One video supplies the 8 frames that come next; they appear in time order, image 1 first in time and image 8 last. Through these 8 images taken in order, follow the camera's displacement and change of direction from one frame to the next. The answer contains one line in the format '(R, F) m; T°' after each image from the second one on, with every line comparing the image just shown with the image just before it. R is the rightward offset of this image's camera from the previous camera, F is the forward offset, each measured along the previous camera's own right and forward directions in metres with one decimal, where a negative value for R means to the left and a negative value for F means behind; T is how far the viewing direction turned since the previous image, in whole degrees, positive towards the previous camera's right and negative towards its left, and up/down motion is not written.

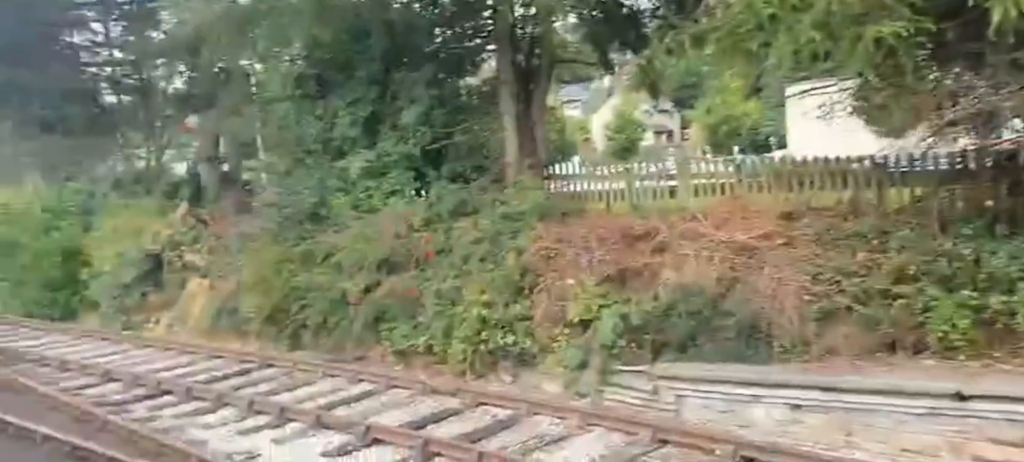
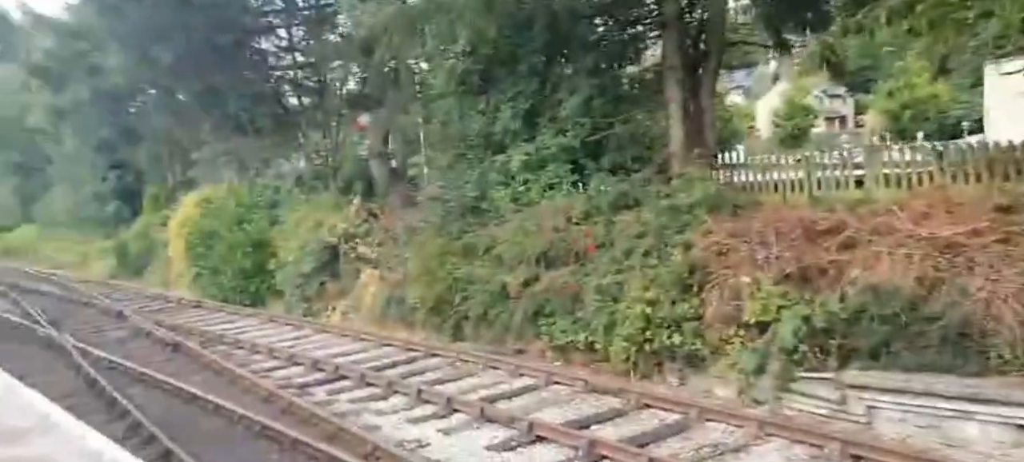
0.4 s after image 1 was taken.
(-0.1, +0.2) m; -11°
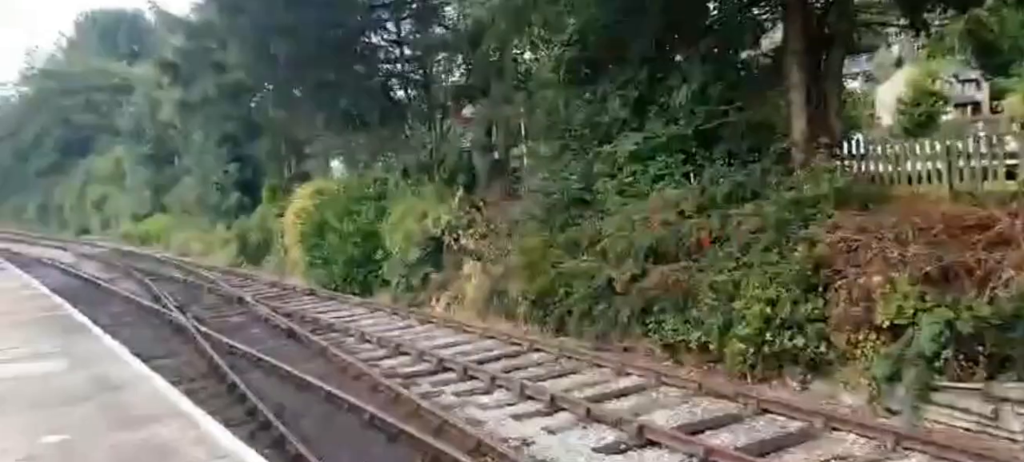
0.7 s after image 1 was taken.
(-0.1, +0.2) m; -8°
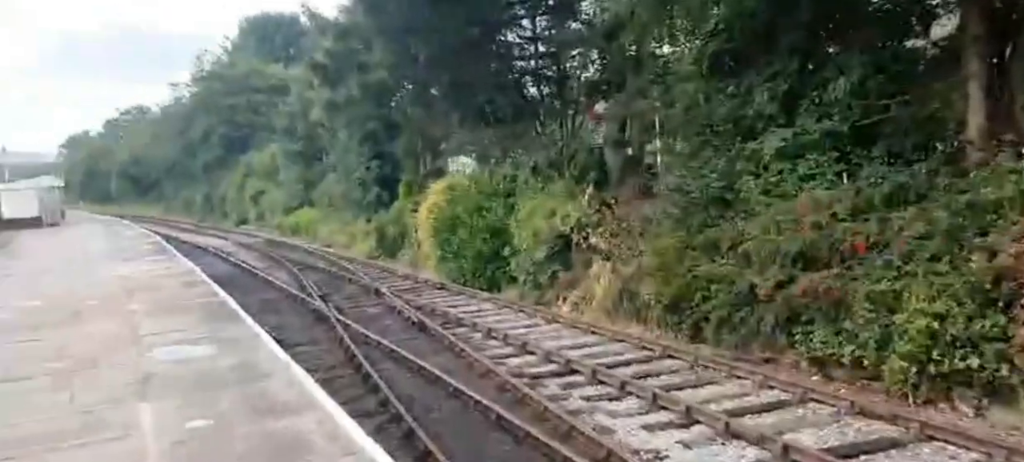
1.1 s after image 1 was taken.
(-0.1, +0.2) m; -9°
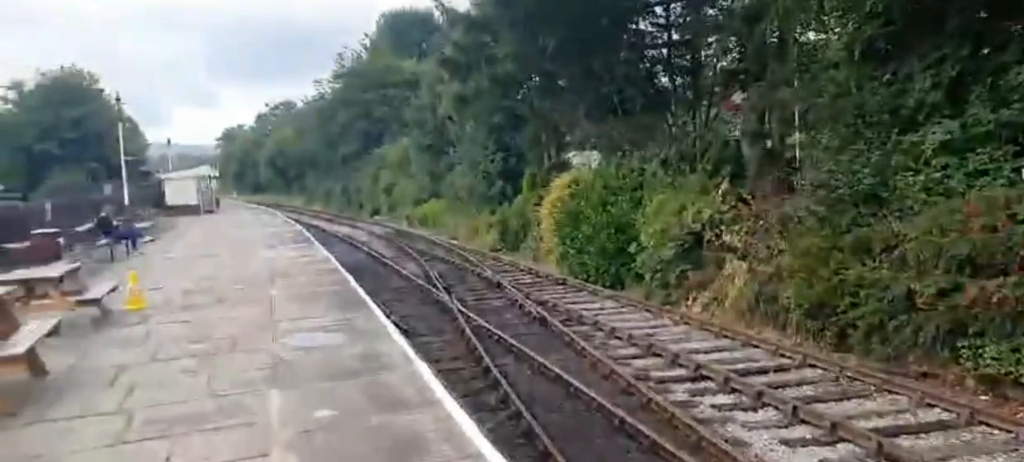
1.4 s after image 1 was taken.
(0.0, +0.3) m; -9°
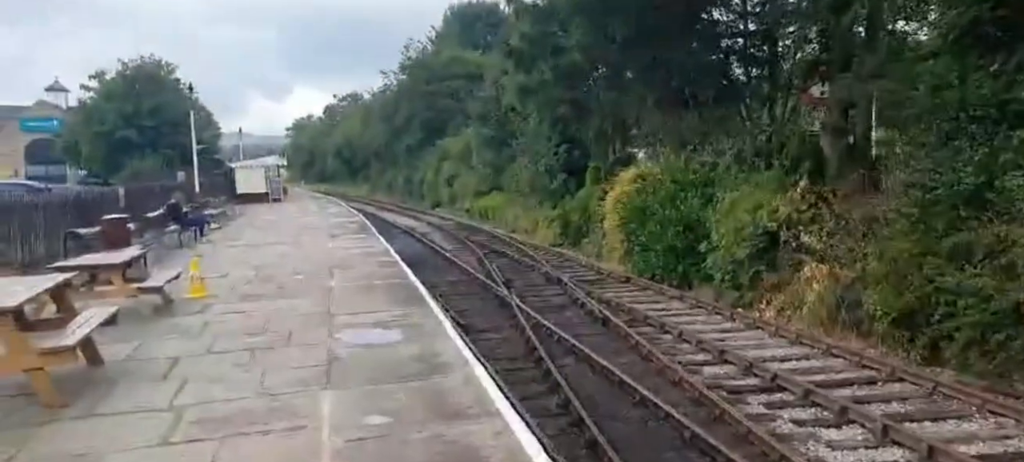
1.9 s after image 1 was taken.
(-0.1, +0.4) m; -5°
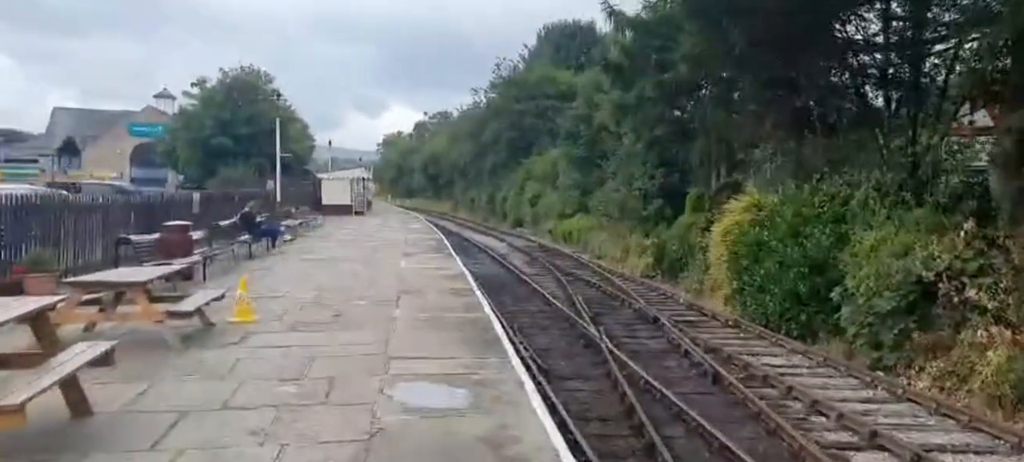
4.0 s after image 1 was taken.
(-0.2, +1.7) m; -6°
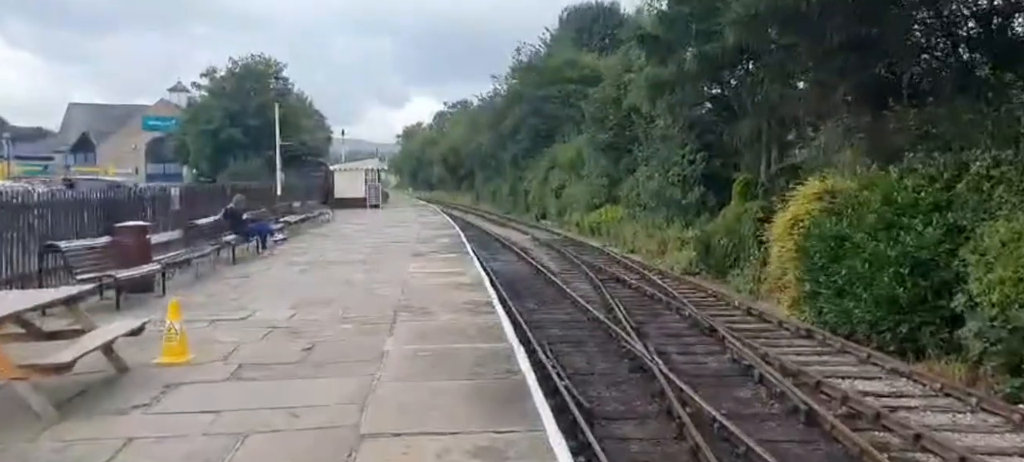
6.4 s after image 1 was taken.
(-0.1, +2.4) m; -2°
